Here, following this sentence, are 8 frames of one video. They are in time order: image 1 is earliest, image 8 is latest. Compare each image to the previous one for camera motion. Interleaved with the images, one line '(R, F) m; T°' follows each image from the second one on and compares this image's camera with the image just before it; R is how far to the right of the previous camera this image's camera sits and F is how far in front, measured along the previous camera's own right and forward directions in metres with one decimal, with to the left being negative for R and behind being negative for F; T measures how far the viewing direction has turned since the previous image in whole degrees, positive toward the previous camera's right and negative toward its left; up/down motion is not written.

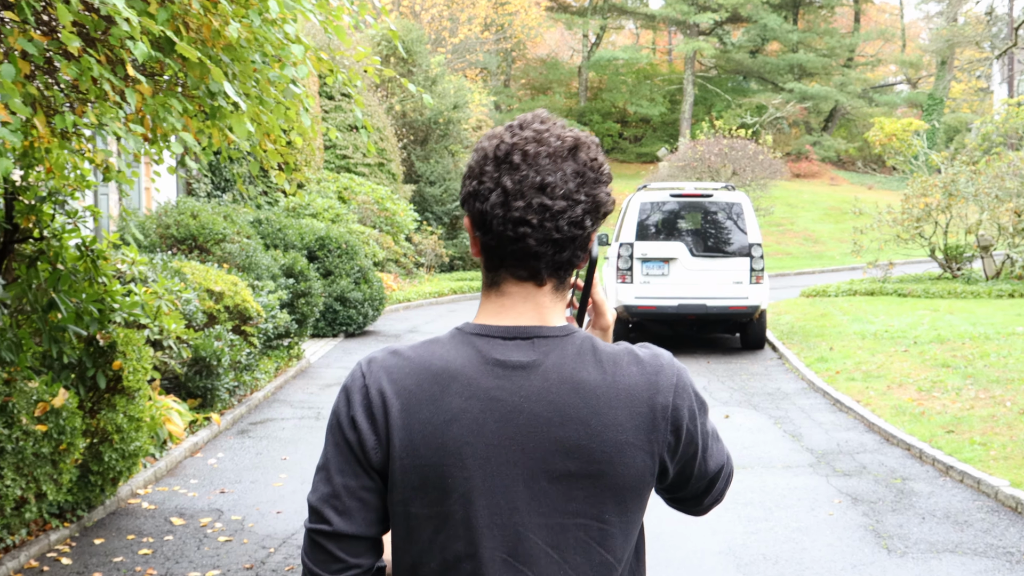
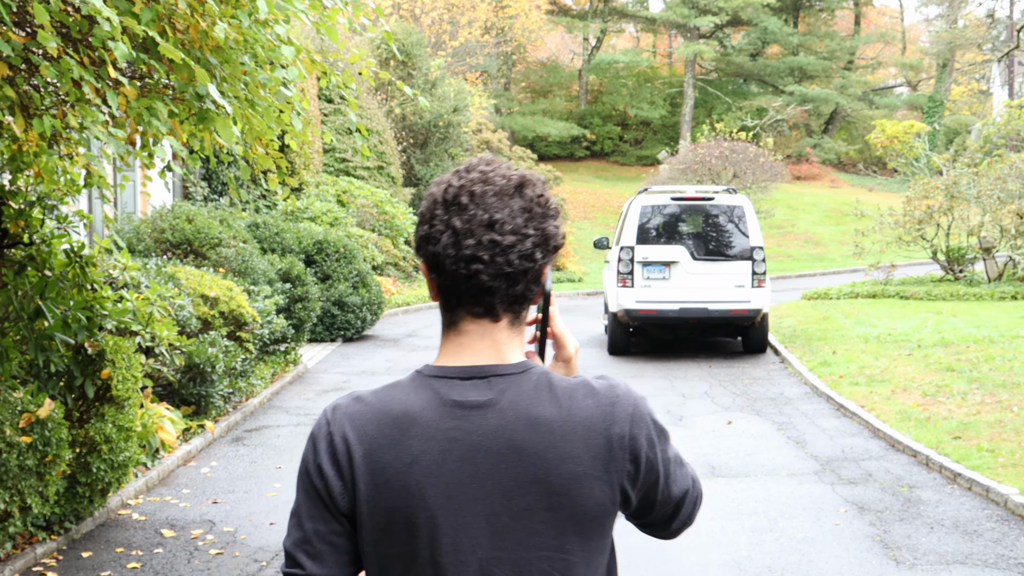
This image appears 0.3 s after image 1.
(0.0, +0.1) m; 0°
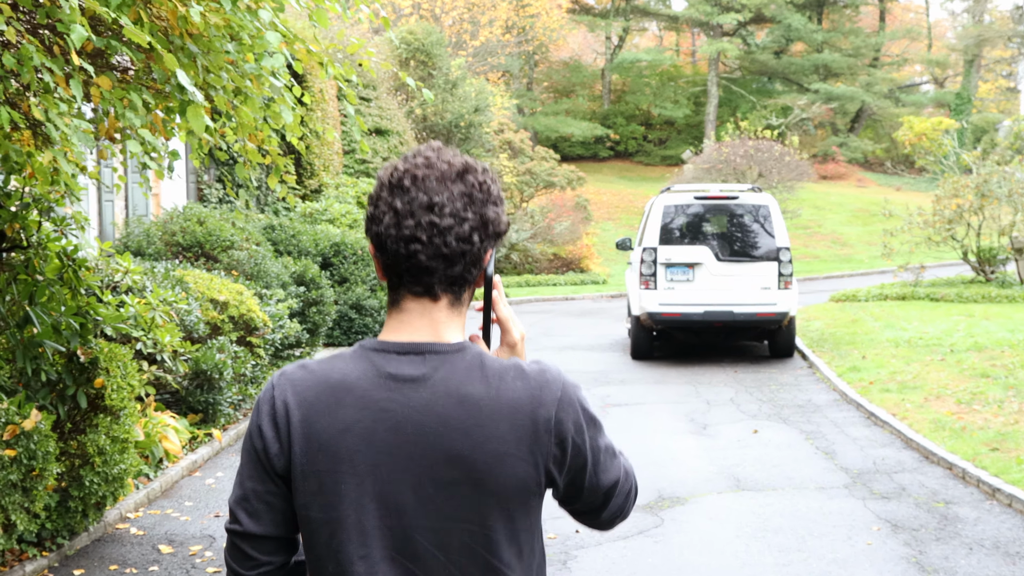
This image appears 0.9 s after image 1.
(0.0, +0.3) m; -1°
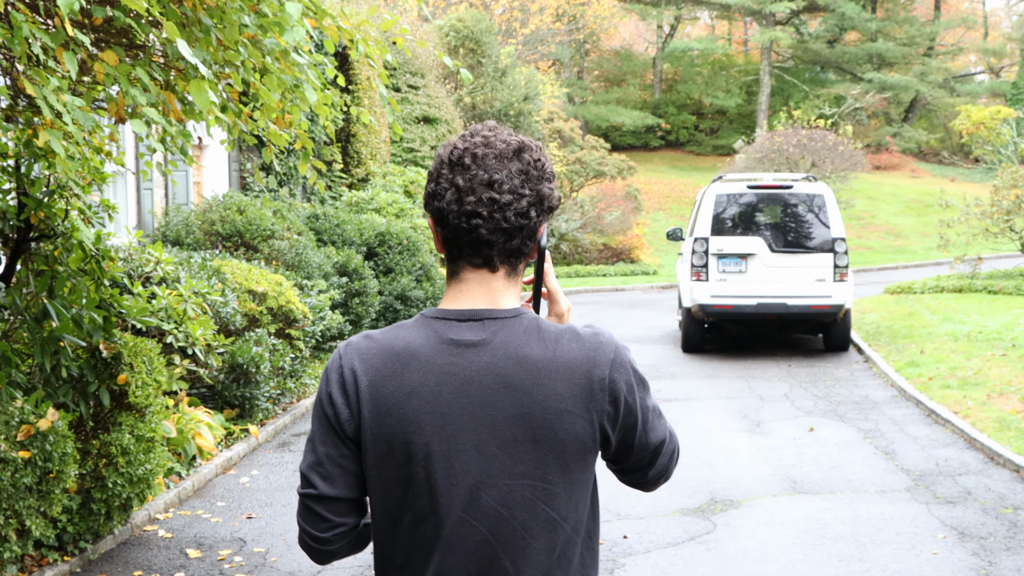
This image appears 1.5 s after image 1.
(0.0, +0.3) m; -2°
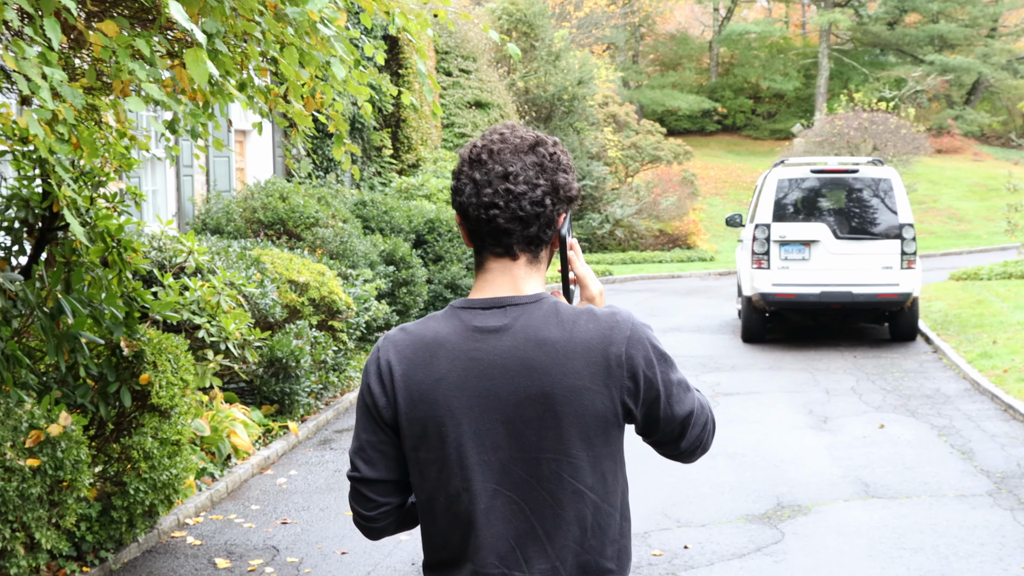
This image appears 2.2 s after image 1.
(0.0, +0.4) m; -2°
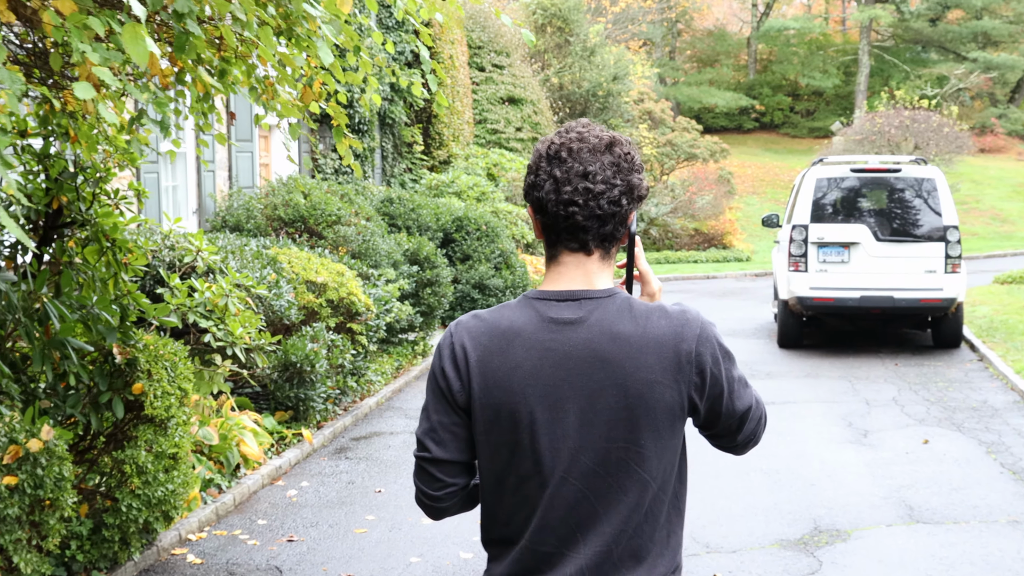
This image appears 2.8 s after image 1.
(0.0, +0.3) m; -1°
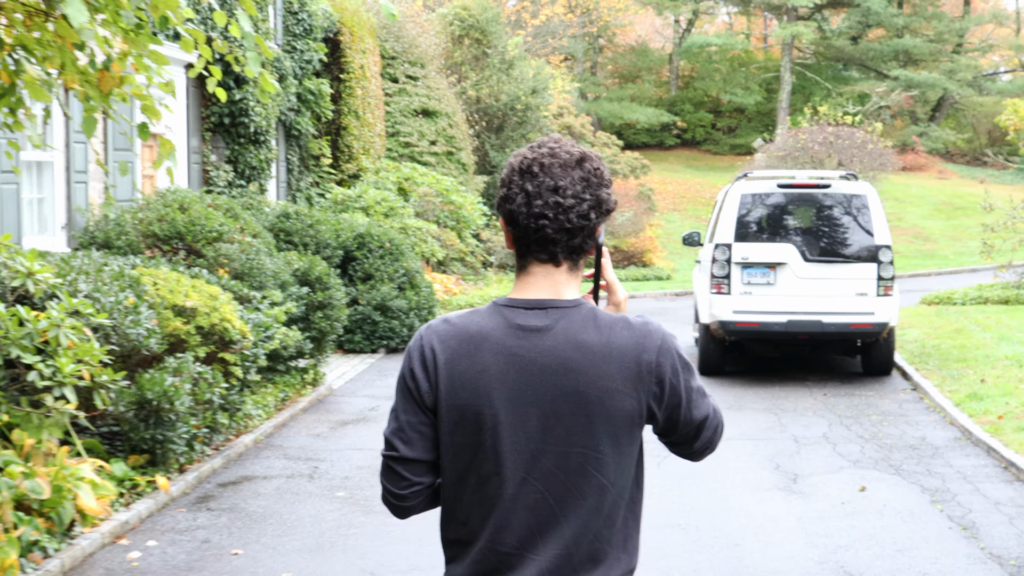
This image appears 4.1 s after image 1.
(+0.1, +0.8) m; +3°
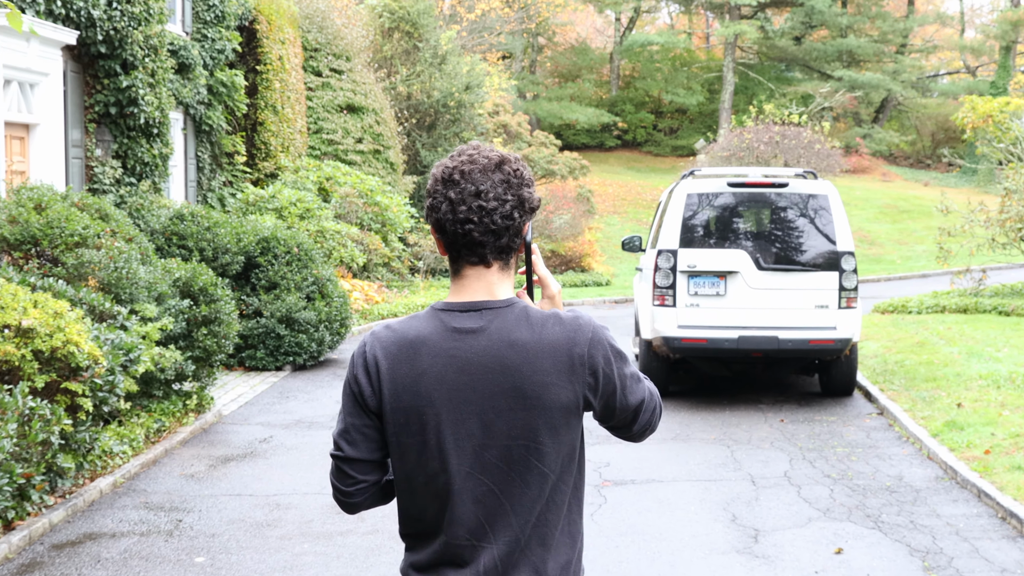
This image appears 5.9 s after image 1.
(+0.1, +1.1) m; +2°
